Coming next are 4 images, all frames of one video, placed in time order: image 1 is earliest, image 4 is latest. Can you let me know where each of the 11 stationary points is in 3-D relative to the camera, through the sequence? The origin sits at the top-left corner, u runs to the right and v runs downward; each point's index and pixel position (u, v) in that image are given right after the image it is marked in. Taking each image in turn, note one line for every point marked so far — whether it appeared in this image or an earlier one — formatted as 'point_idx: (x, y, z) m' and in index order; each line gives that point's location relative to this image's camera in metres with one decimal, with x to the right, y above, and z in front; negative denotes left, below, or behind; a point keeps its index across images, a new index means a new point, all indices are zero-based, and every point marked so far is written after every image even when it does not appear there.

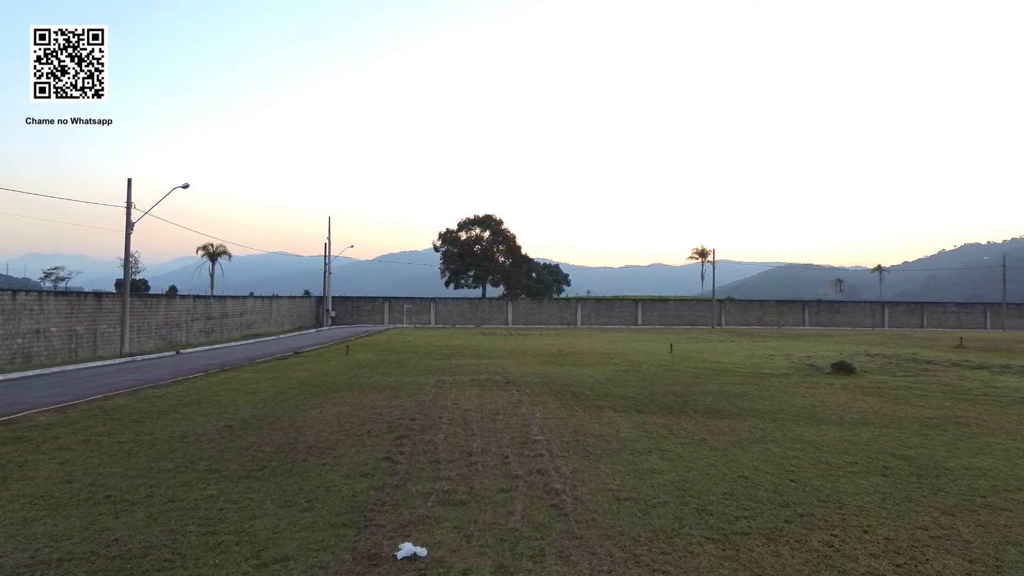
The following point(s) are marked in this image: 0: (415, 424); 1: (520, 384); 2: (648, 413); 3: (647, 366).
0: (-1.6, -2.3, +9.3) m
1: (+0.2, -2.4, +14.1) m
2: (+2.5, -2.3, +10.4) m
3: (+4.3, -2.5, +17.9) m
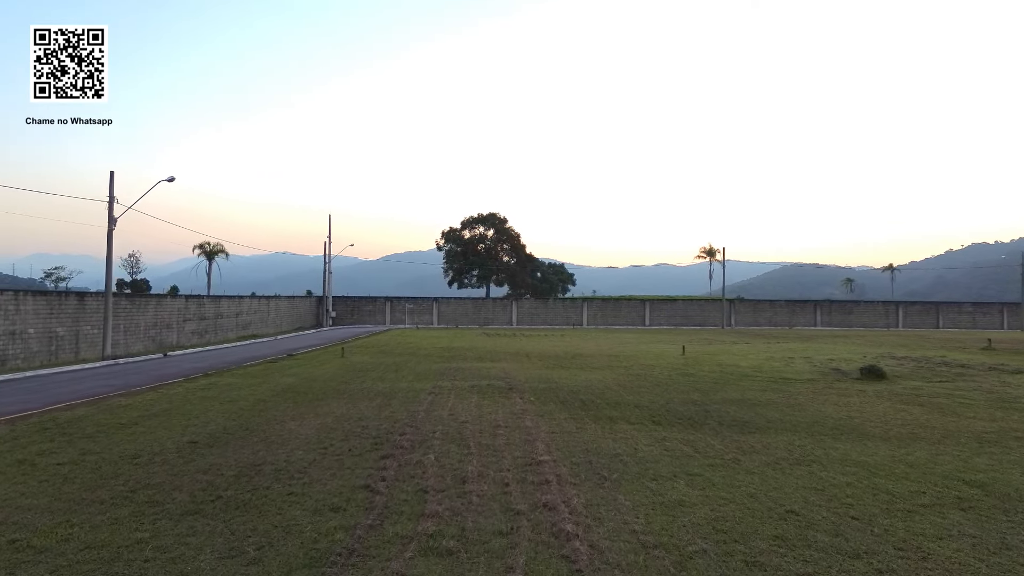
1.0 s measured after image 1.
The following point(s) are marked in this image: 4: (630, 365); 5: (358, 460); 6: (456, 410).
0: (-1.6, -2.2, +8.2) m
1: (+0.3, -2.4, +12.9) m
2: (+2.6, -2.3, +9.3) m
3: (+4.4, -2.5, +16.7) m
4: (+3.8, -2.5, +18.3) m
5: (-2.0, -2.2, +7.2) m
6: (-1.1, -2.3, +10.6) m
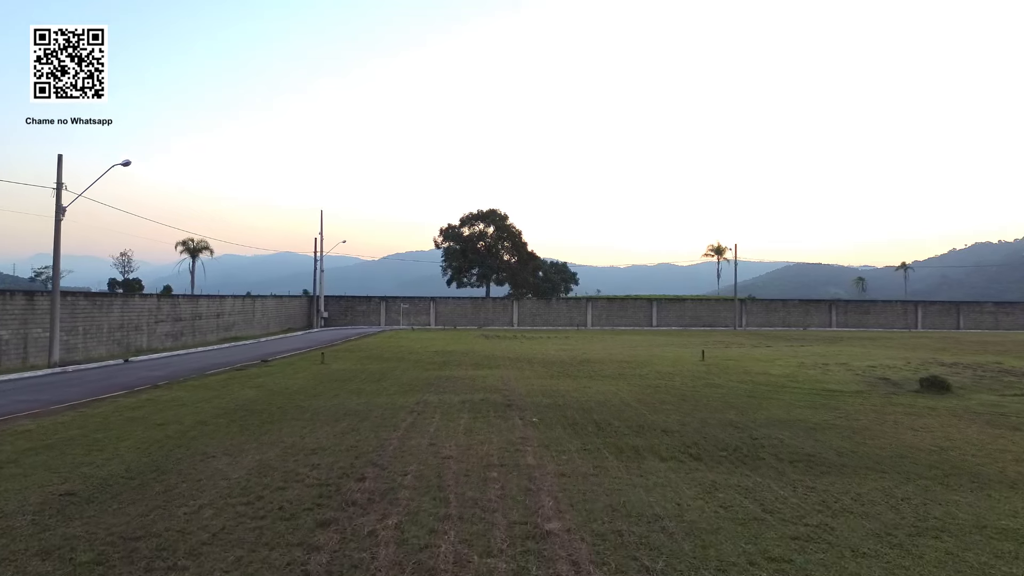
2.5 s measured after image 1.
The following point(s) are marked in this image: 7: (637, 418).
0: (-1.6, -2.2, +6.0) m
1: (+0.2, -2.3, +10.8) m
2: (+2.5, -2.2, +7.1) m
3: (+4.4, -2.4, +14.5) m
4: (+3.8, -2.5, +16.1) m
5: (-2.0, -2.1, +5.0) m
6: (-1.1, -2.3, +8.4) m
7: (+2.2, -2.3, +9.9) m
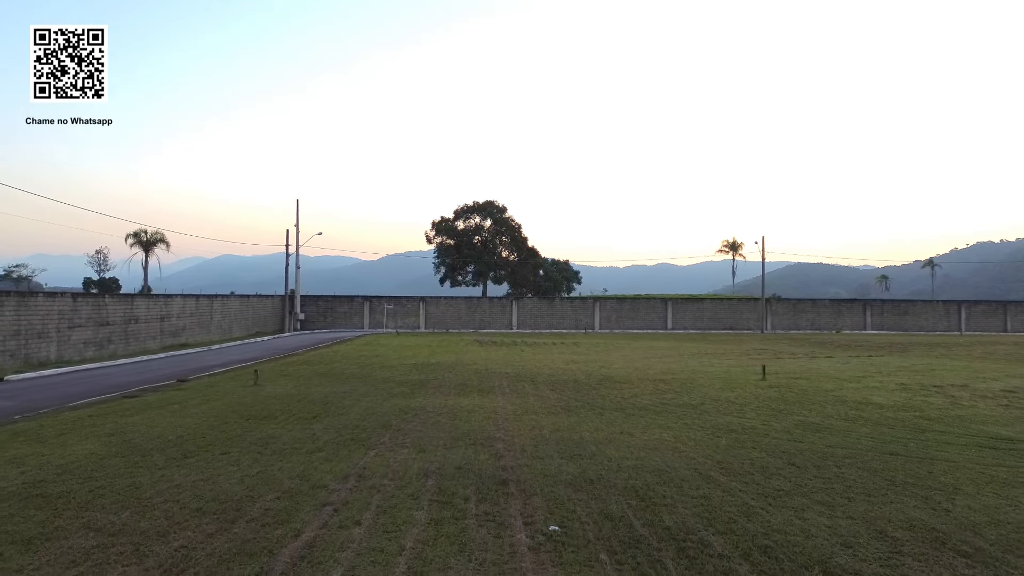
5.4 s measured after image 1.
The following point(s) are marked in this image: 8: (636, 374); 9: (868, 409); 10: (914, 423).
0: (-1.7, -2.0, +1.3) m
1: (+0.2, -2.2, +6.0) m
2: (+2.5, -2.1, +2.4) m
3: (+4.4, -2.3, +9.8) m
4: (+3.8, -2.3, +11.3) m
5: (-2.0, -2.0, +0.3) m
6: (-1.1, -2.1, +3.6) m
7: (+2.2, -2.2, +5.2) m
8: (+3.6, -2.4, +16.1) m
9: (+6.8, -2.3, +10.9) m
10: (+7.0, -2.3, +9.8) m
